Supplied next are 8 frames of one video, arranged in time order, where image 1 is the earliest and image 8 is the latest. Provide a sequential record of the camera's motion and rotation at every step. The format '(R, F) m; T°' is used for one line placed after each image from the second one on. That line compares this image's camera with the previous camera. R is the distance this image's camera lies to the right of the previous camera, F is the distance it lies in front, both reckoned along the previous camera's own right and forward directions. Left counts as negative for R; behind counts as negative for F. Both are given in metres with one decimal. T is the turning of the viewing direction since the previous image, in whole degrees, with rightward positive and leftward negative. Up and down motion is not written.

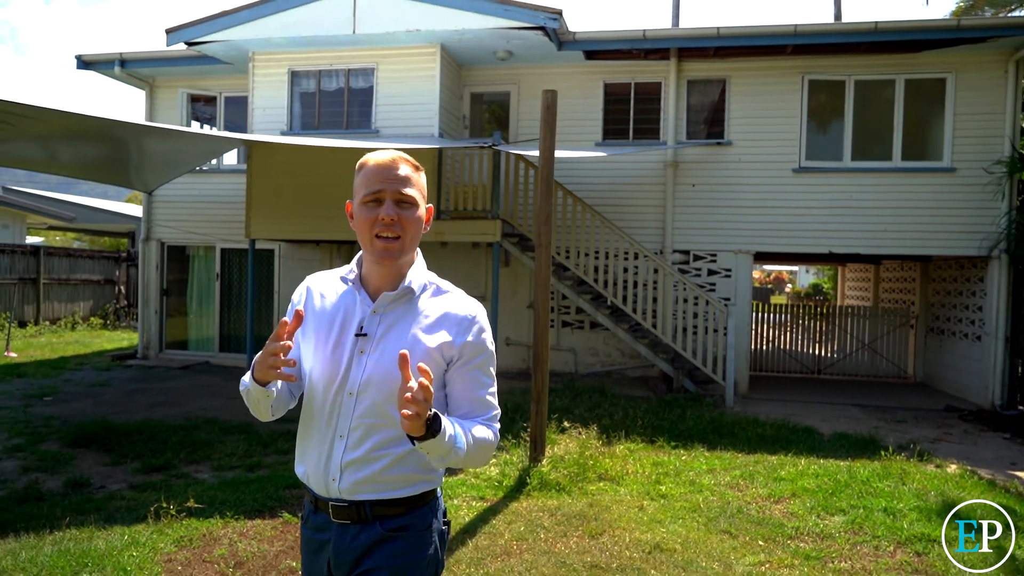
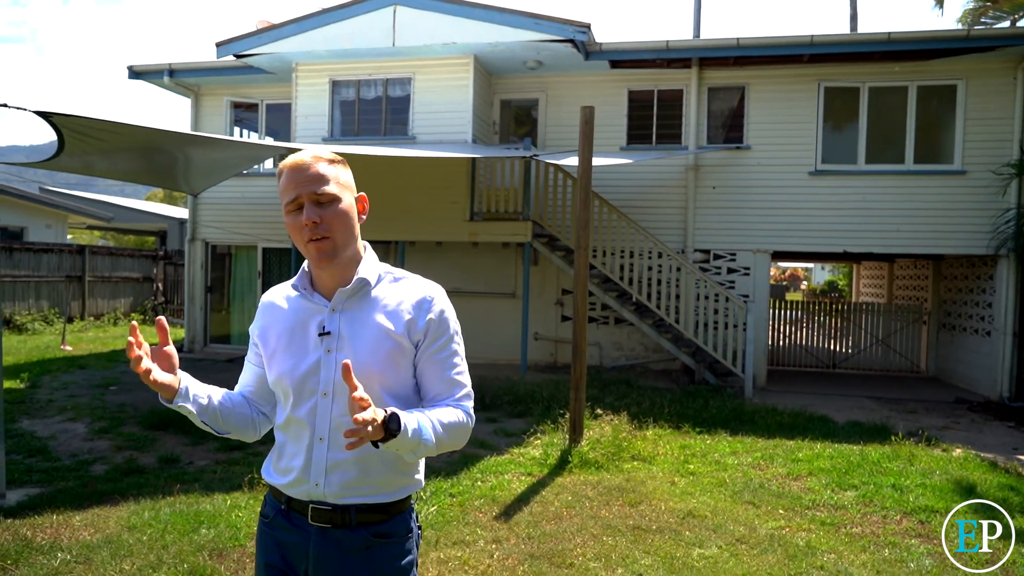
(-0.2, -0.6) m; -1°
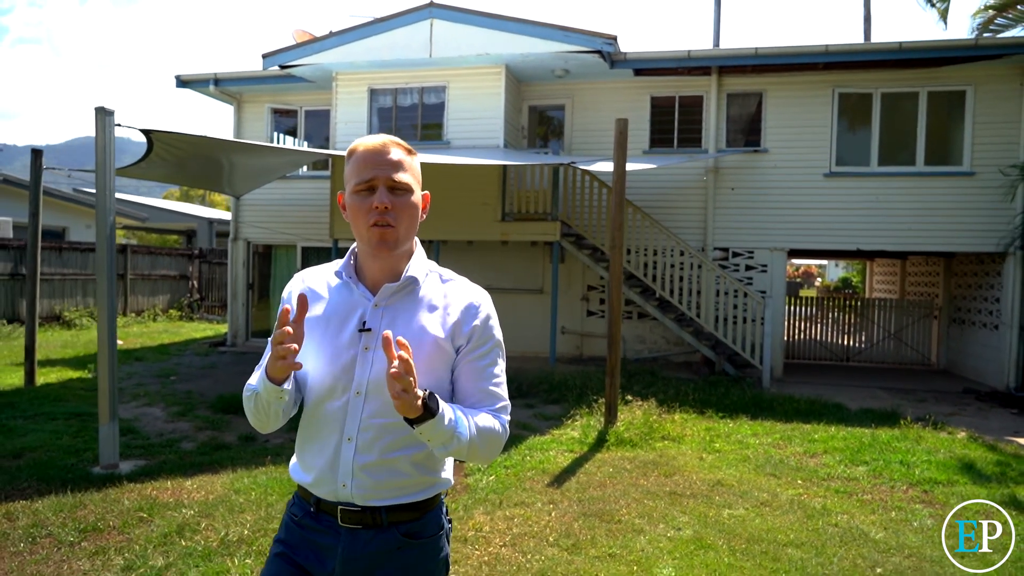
(-0.3, -0.6) m; -1°
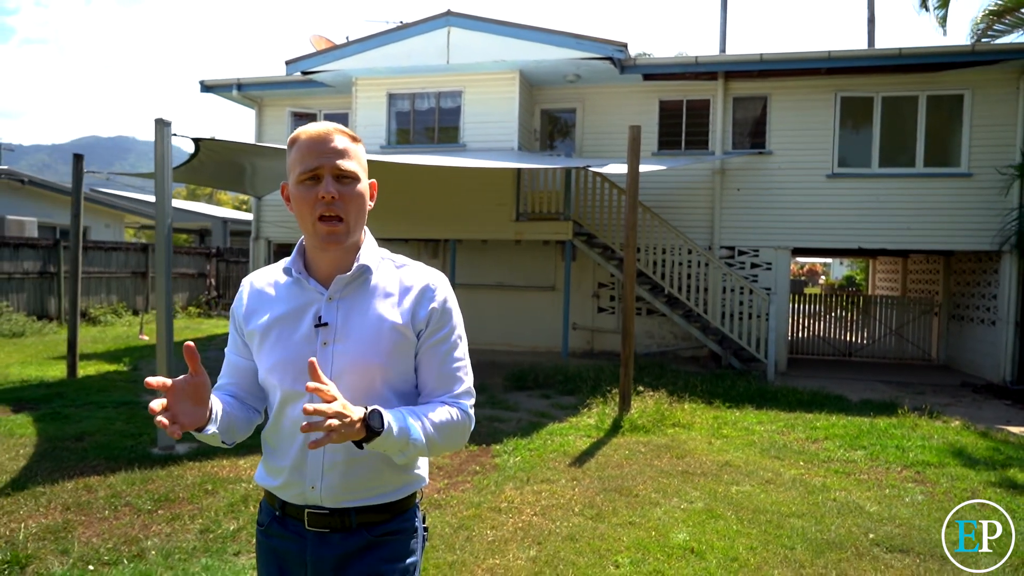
(-0.2, -0.4) m; 0°
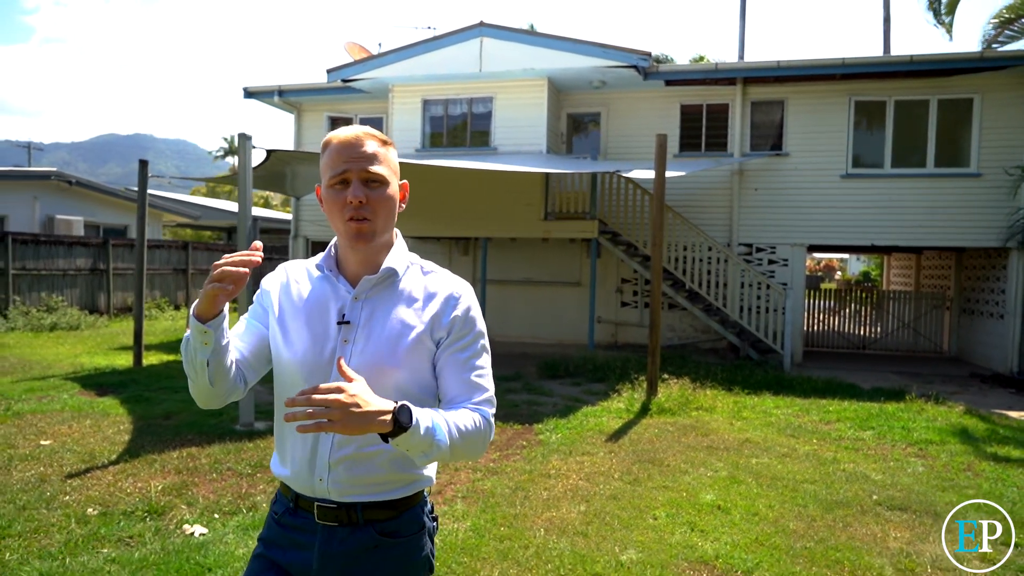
(-0.2, -0.7) m; -1°
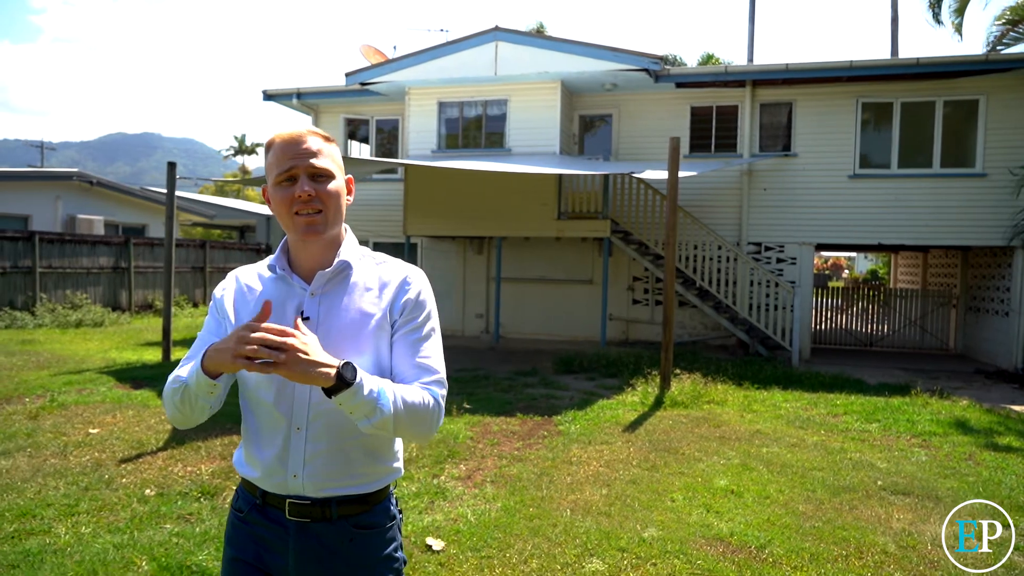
(-0.1, -0.3) m; 0°
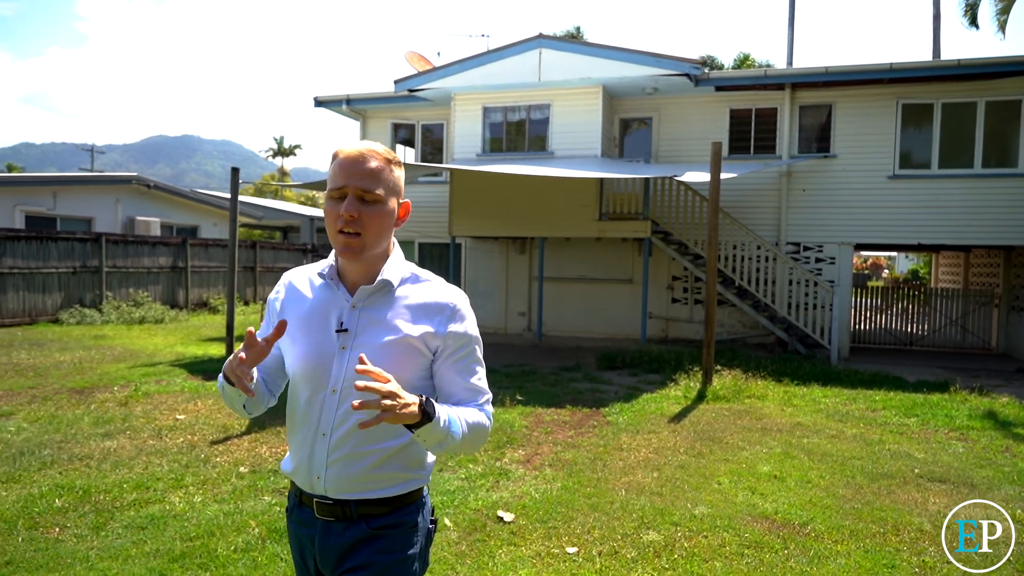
(-0.2, -0.4) m; -3°
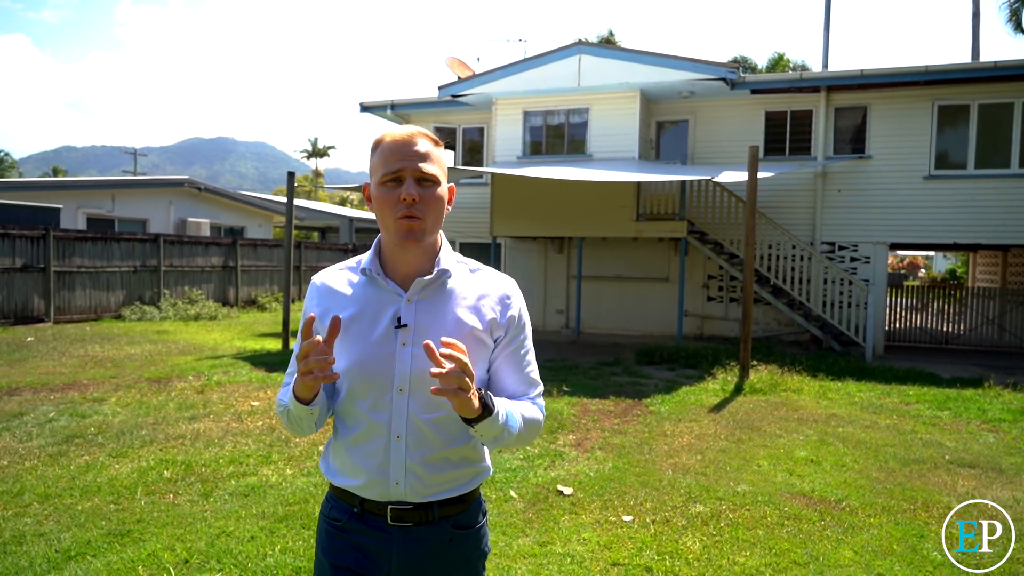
(-0.2, -0.5) m; -2°
